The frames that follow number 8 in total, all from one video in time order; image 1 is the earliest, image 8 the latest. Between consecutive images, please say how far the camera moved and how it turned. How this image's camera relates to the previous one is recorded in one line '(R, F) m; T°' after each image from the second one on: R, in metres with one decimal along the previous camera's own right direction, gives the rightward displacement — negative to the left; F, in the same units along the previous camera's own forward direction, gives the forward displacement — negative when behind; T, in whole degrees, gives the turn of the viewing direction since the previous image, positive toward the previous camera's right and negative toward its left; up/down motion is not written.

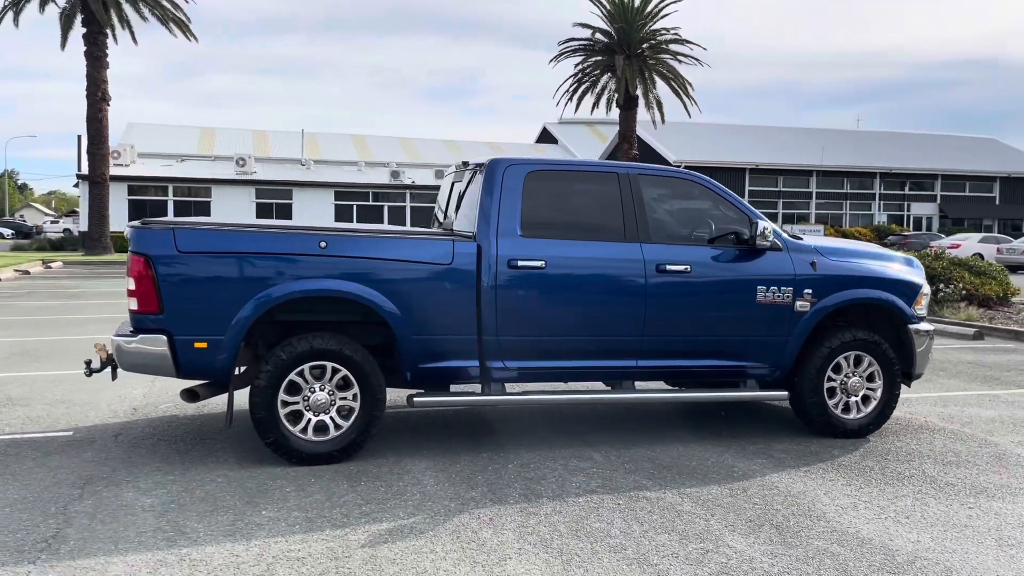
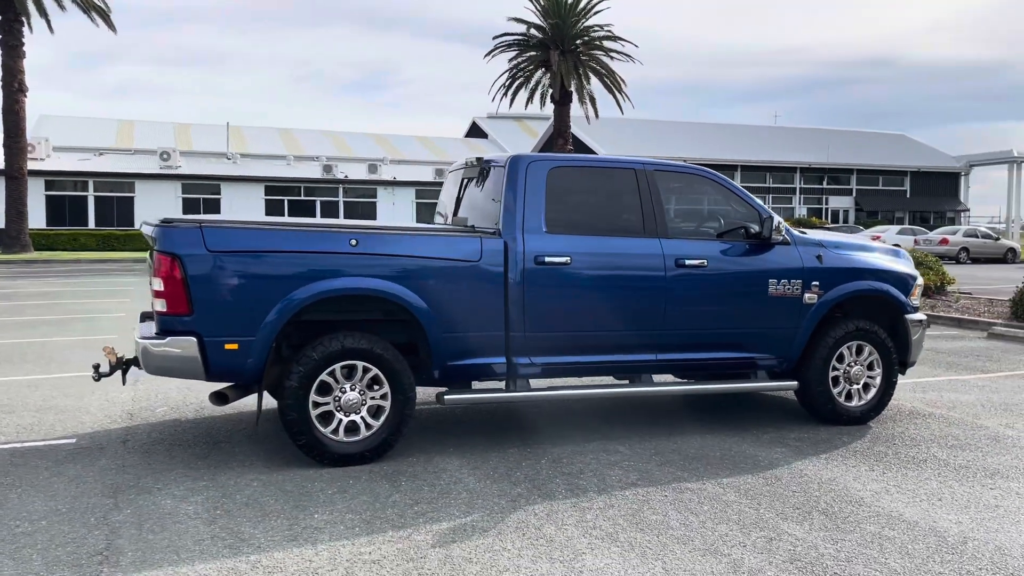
(-0.7, 0.0) m; +5°
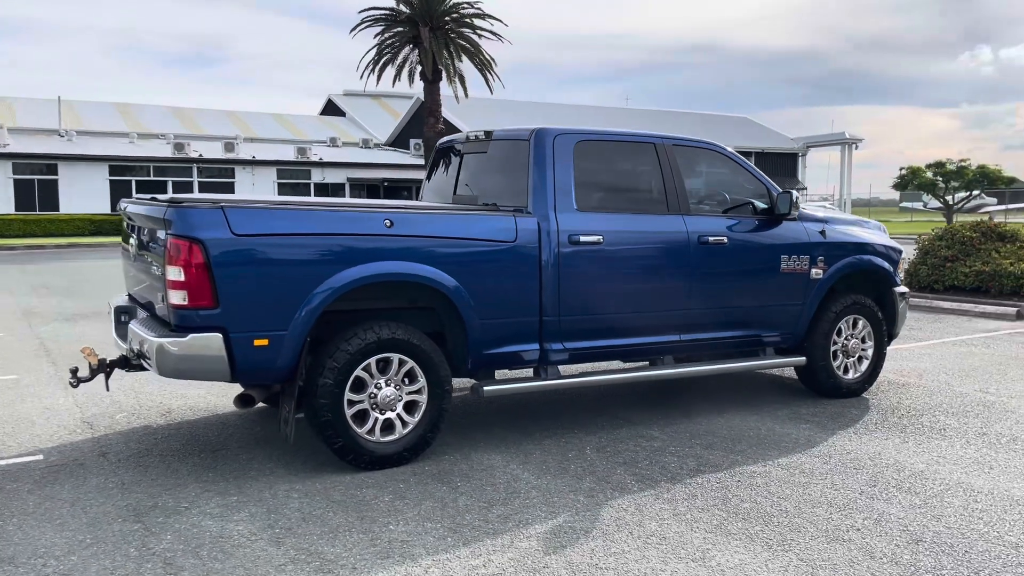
(-1.1, +0.4) m; +10°
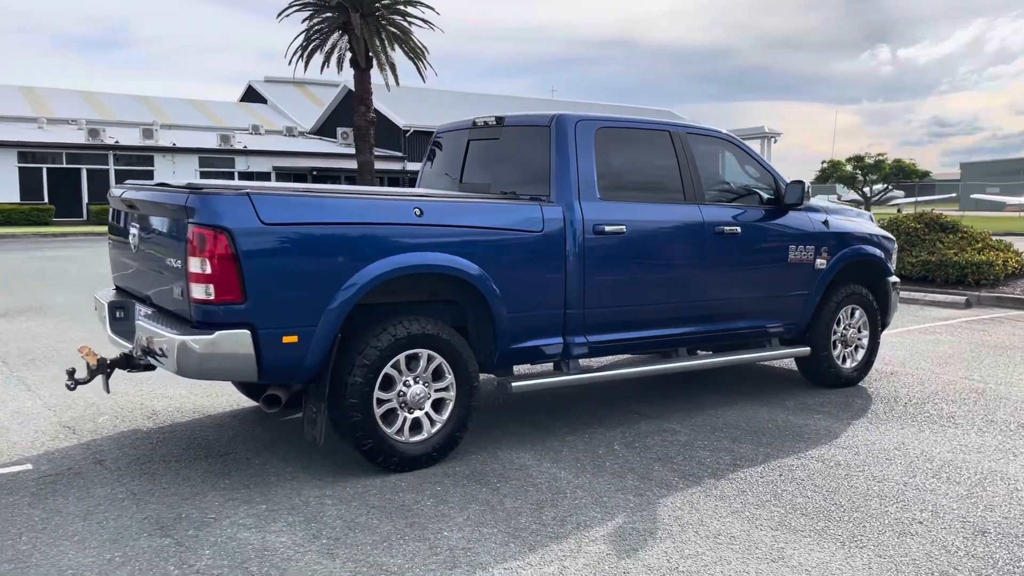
(-0.6, +0.2) m; +5°
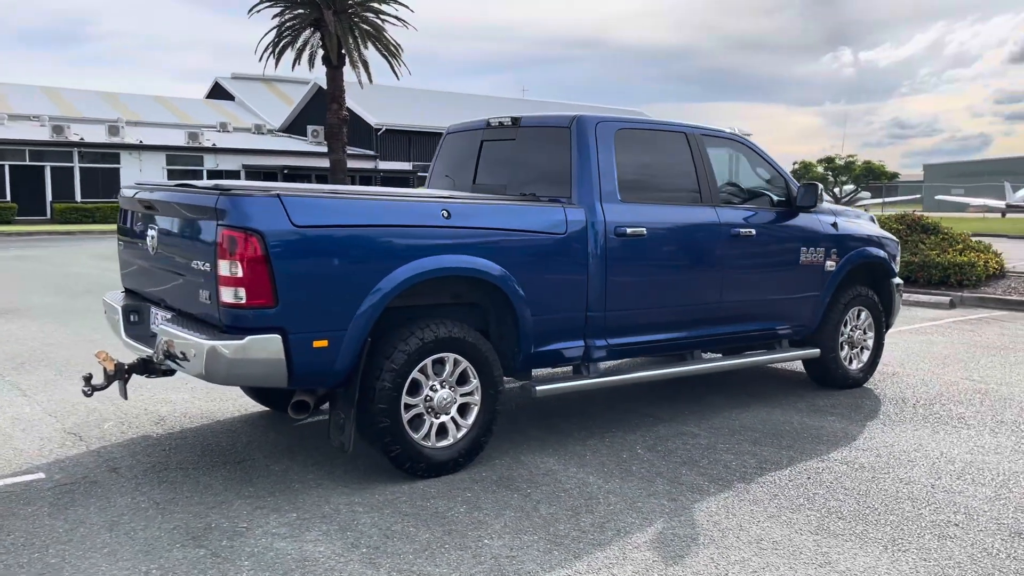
(-0.3, +0.1) m; +2°
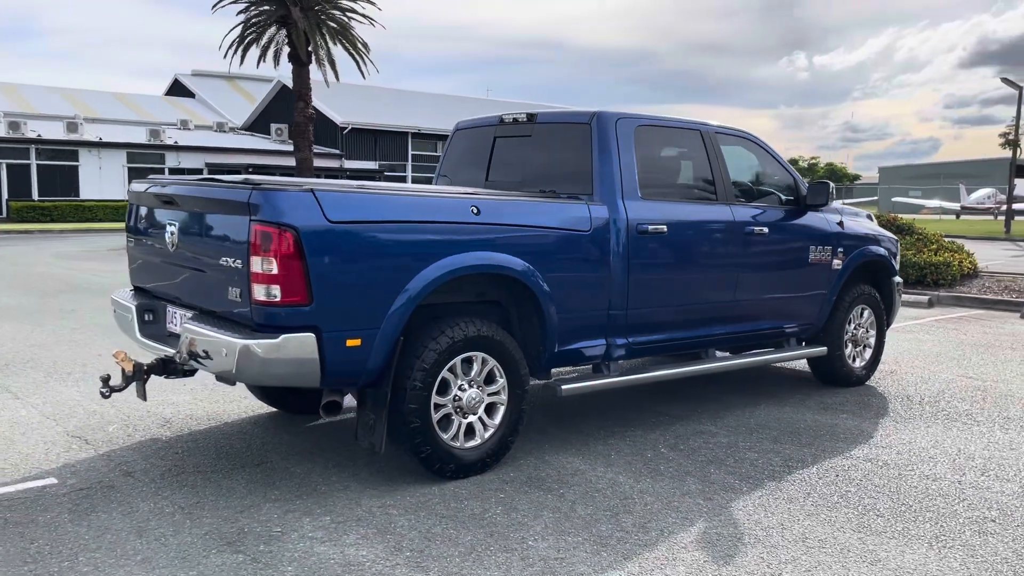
(-0.3, +0.1) m; +3°
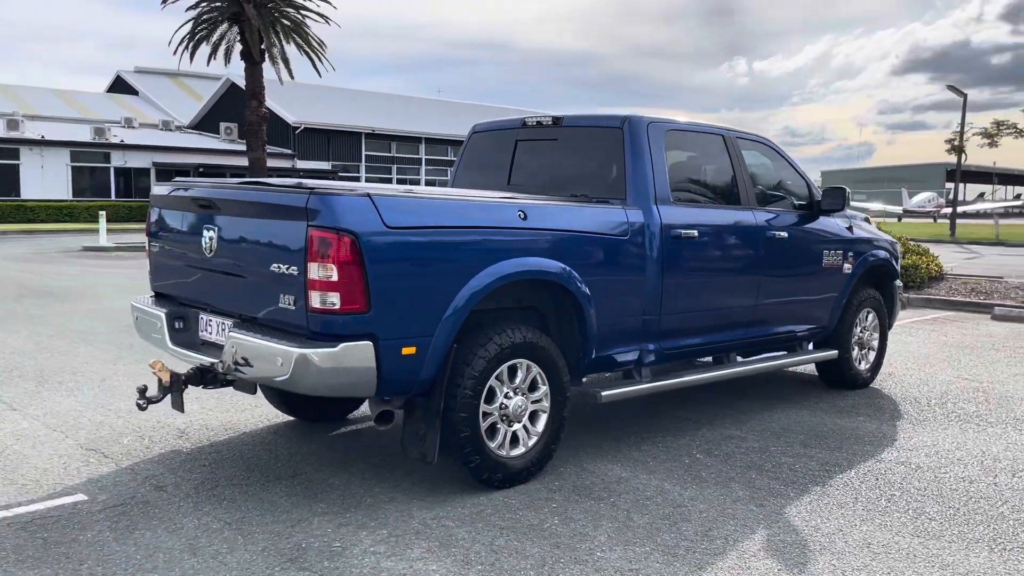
(-0.5, +0.1) m; +3°
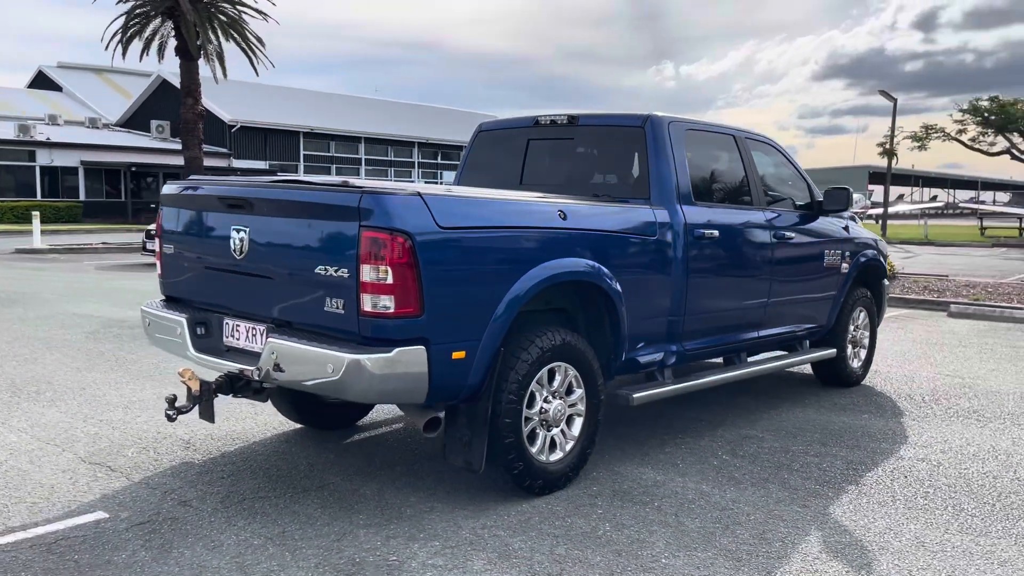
(-0.5, +0.1) m; +4°
